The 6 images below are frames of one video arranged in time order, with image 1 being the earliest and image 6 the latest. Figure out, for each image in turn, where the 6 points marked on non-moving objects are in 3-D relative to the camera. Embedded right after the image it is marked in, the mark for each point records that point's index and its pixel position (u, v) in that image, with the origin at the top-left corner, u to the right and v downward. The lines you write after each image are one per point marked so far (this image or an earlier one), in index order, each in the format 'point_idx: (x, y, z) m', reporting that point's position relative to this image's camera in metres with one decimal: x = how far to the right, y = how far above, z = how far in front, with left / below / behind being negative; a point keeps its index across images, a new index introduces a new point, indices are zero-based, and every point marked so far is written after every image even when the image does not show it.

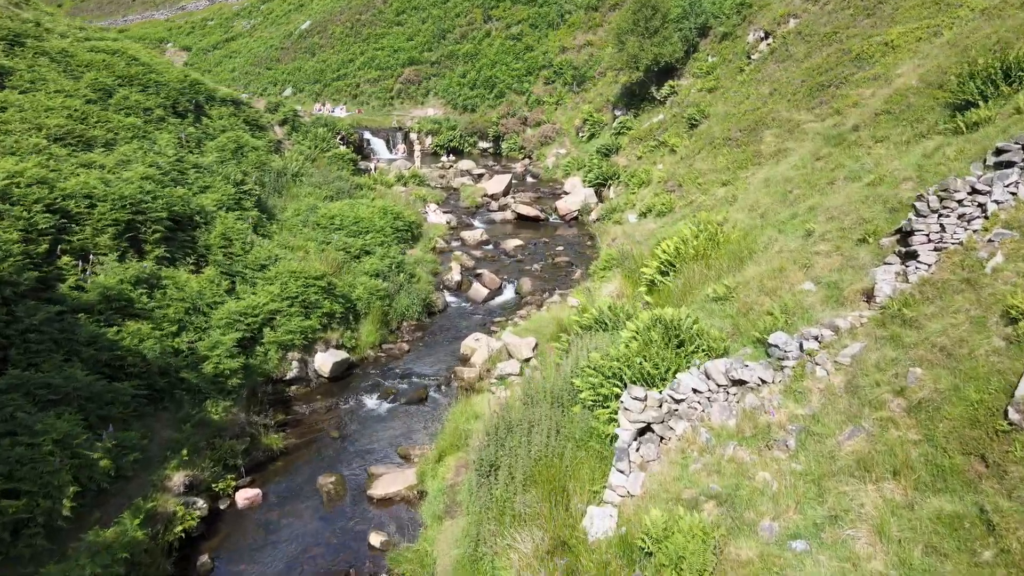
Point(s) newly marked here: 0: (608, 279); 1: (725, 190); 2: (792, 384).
0: (+1.9, +0.1, +15.2) m
1: (+4.6, +2.0, +16.7) m
2: (+2.9, -1.0, +8.1) m
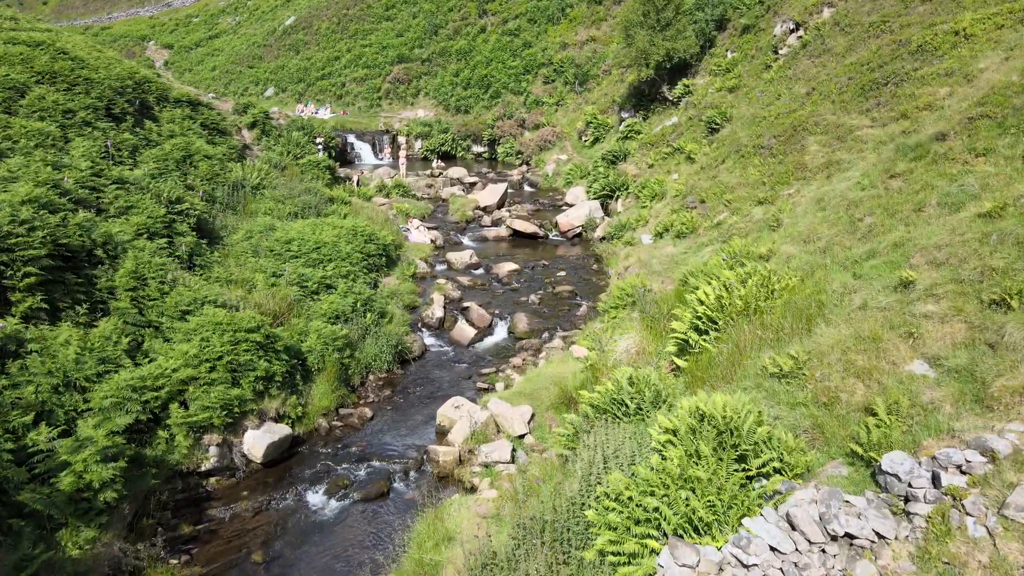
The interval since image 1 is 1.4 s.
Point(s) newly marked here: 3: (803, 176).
0: (+1.7, -0.6, +12.3) m
1: (+4.4, +1.3, +13.7) m
2: (+2.8, -1.7, +5.1) m
3: (+5.1, +2.0, +13.8) m
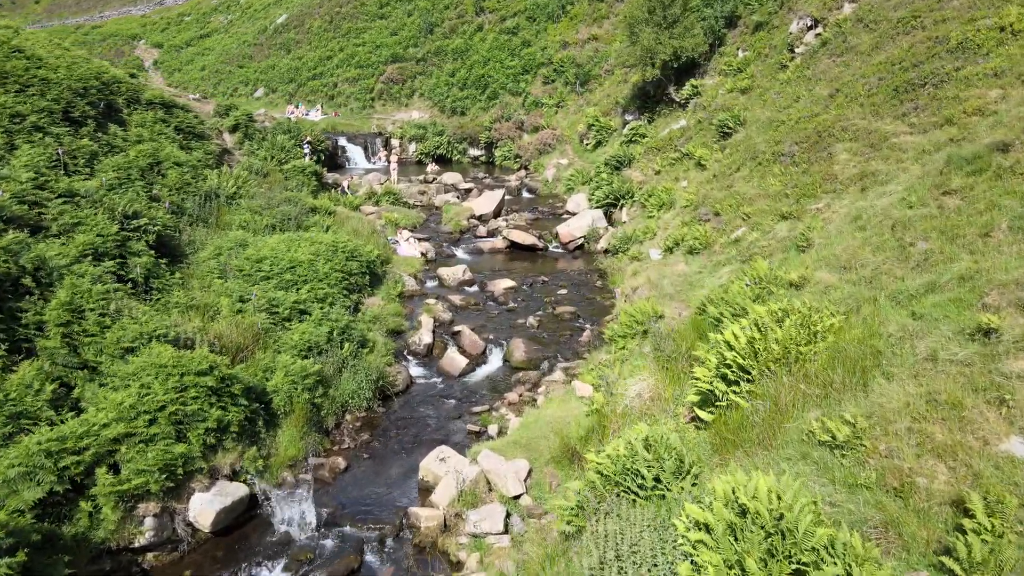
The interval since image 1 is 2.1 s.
0: (+1.7, -1.0, +10.8) m
1: (+4.3, +0.9, +12.3) m
2: (+2.7, -2.1, +3.7) m
3: (+5.1, +1.6, +12.3) m
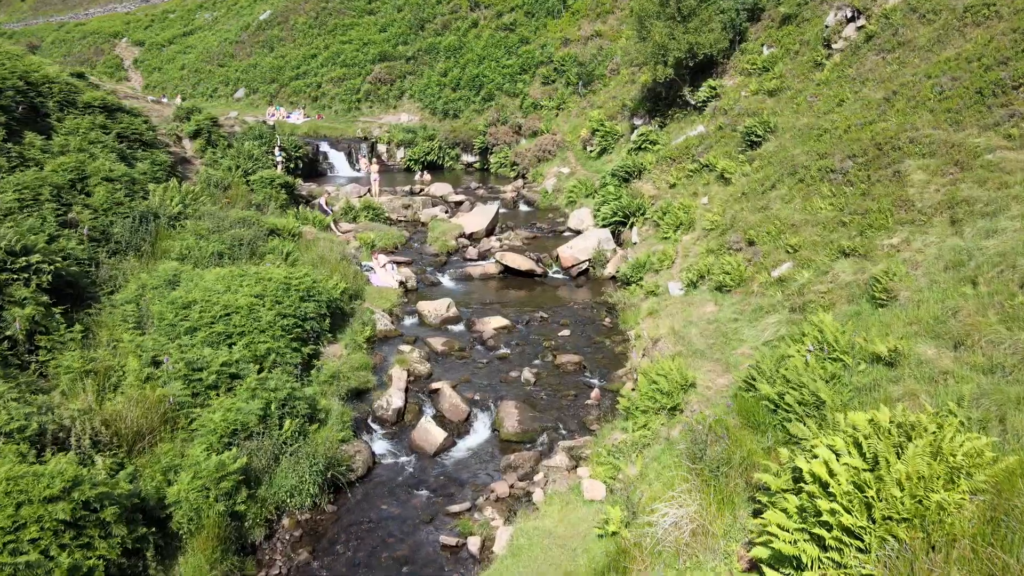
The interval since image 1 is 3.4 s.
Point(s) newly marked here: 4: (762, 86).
0: (+1.5, -1.7, +8.1) m
1: (+4.2, +0.2, +9.6) m
2: (+2.6, -2.8, +1.0) m
3: (+4.9, +0.8, +9.7) m
4: (+6.0, +4.9, +18.8) m
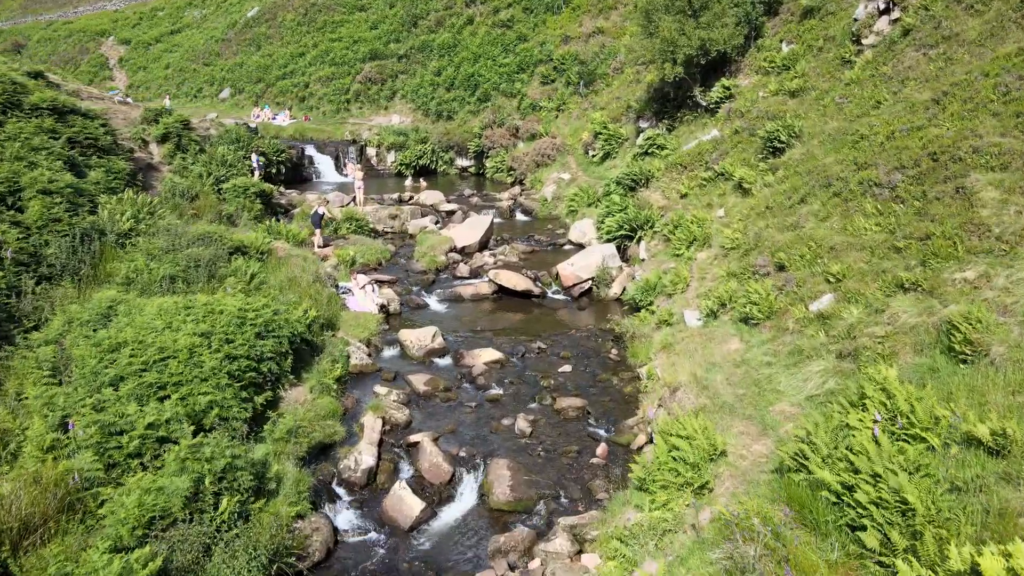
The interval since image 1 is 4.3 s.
0: (+1.4, -2.2, +6.4) m
1: (+4.1, -0.2, +7.9) m
2: (+2.5, -3.3, -0.7) m
3: (+4.8, +0.4, +7.9) m
4: (+5.9, +4.4, +17.0) m
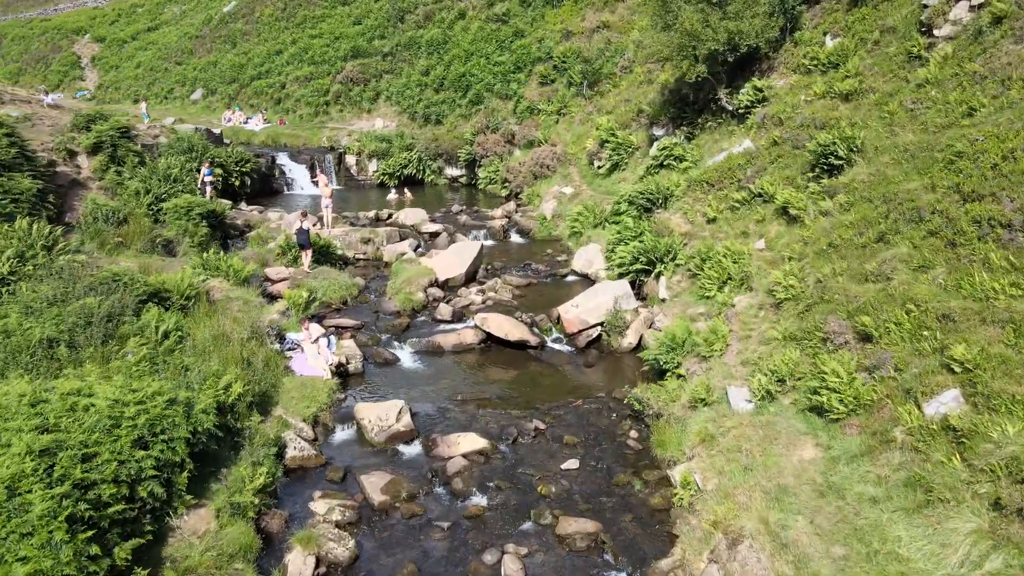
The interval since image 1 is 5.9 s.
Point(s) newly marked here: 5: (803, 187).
0: (+1.3, -3.0, +3.4) m
1: (+4.0, -1.0, +4.9) m
2: (+2.3, -4.1, -3.7) m
3: (+4.7, -0.4, +5.0) m
4: (+5.8, +3.6, +14.1) m
5: (+4.6, +1.6, +12.4) m
